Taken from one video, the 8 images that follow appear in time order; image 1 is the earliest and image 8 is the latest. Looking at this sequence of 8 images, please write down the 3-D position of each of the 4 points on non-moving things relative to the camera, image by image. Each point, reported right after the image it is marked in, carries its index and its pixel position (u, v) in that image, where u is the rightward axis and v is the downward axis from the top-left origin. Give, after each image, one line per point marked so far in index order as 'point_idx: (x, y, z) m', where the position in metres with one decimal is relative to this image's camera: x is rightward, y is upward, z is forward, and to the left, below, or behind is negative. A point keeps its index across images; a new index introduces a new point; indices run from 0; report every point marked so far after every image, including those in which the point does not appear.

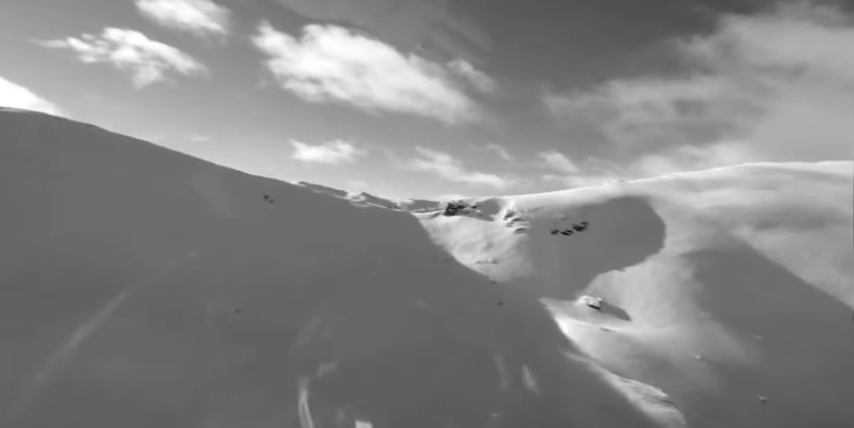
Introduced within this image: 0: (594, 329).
0: (+5.6, -3.8, +19.1) m
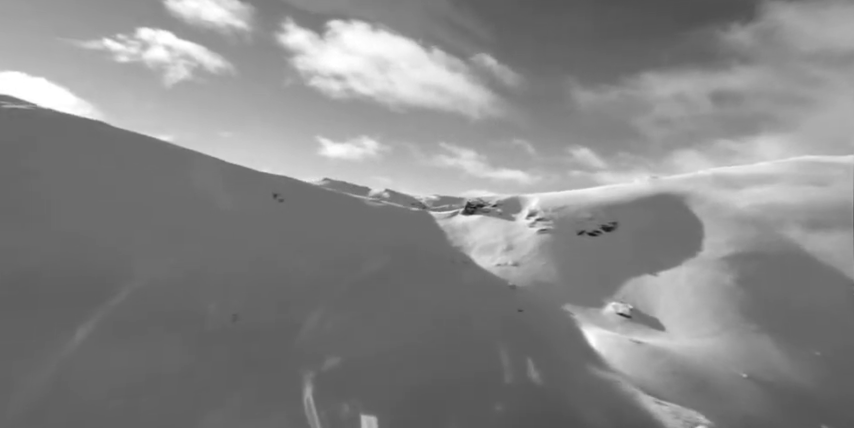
0: (+6.0, -3.8, +17.3) m
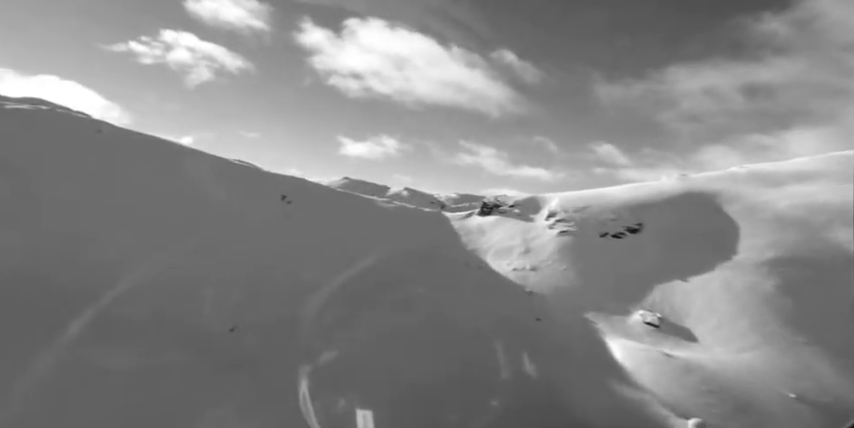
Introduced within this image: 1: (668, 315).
0: (+6.3, -3.9, +15.9) m
1: (+7.6, -3.2, +18.2) m
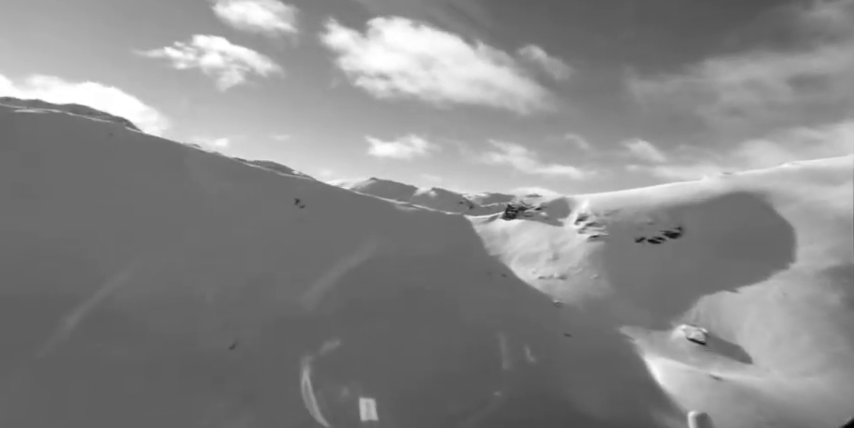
0: (+6.7, -4.0, +14.1) m
1: (+8.2, -3.3, +16.3) m
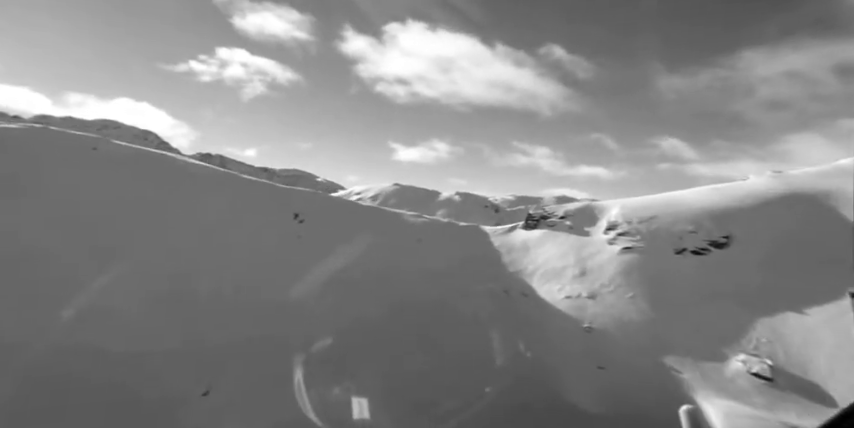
0: (+6.8, -4.2, +11.5) m
1: (+8.3, -3.5, +13.6) m
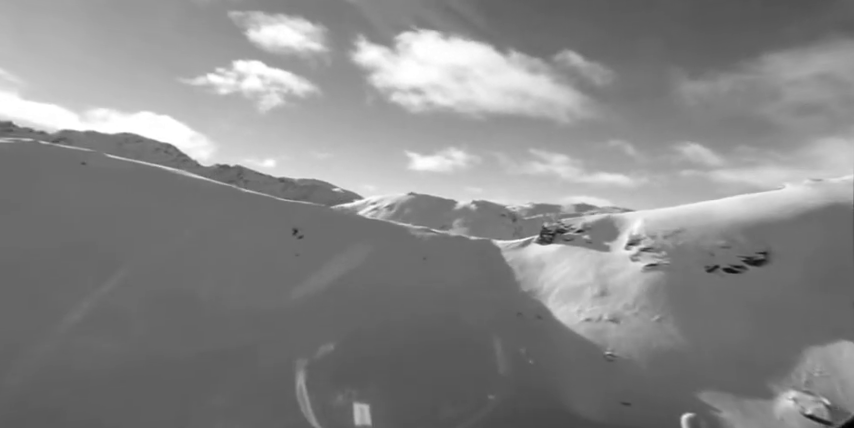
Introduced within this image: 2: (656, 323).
0: (+6.8, -4.5, +9.9) m
1: (+8.4, -3.8, +11.9) m
2: (+6.2, -2.9, +15.5) m
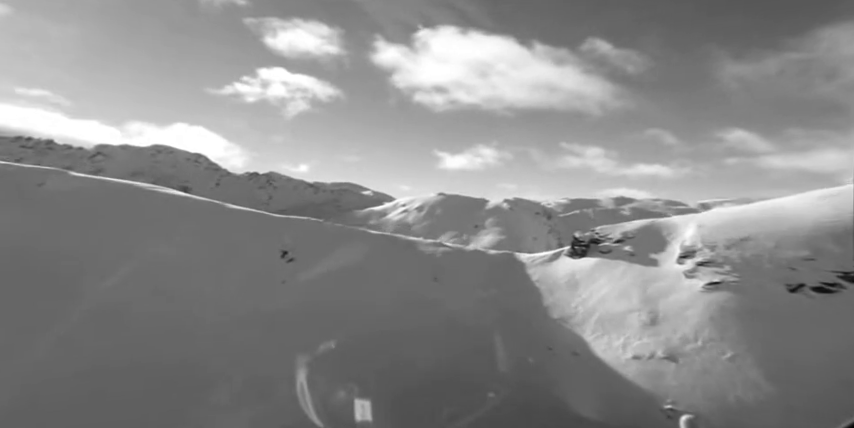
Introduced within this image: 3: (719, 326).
0: (+6.6, -4.7, +6.4) m
1: (+8.3, -3.9, +8.4) m
2: (+6.3, -3.1, +12.1) m
3: (+6.7, -2.4, +13.2) m
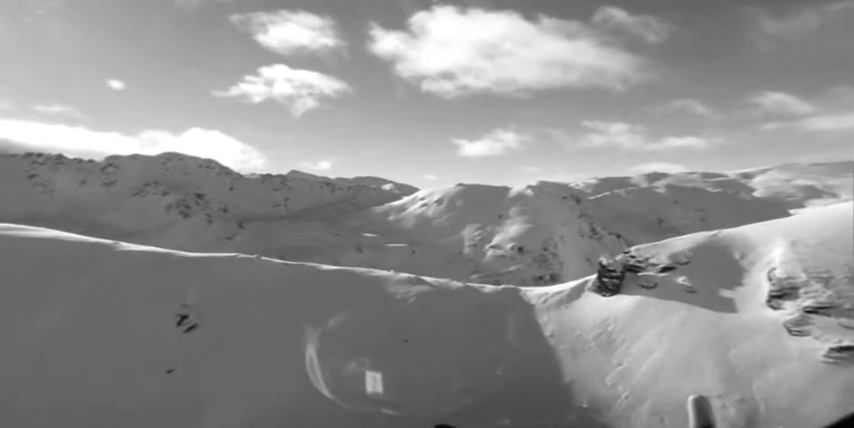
0: (+5.5, -5.1, +0.8) m
1: (+7.3, -4.2, +2.6) m
2: (+5.4, -3.4, +6.4) m
3: (+5.9, -2.7, +7.5) m
